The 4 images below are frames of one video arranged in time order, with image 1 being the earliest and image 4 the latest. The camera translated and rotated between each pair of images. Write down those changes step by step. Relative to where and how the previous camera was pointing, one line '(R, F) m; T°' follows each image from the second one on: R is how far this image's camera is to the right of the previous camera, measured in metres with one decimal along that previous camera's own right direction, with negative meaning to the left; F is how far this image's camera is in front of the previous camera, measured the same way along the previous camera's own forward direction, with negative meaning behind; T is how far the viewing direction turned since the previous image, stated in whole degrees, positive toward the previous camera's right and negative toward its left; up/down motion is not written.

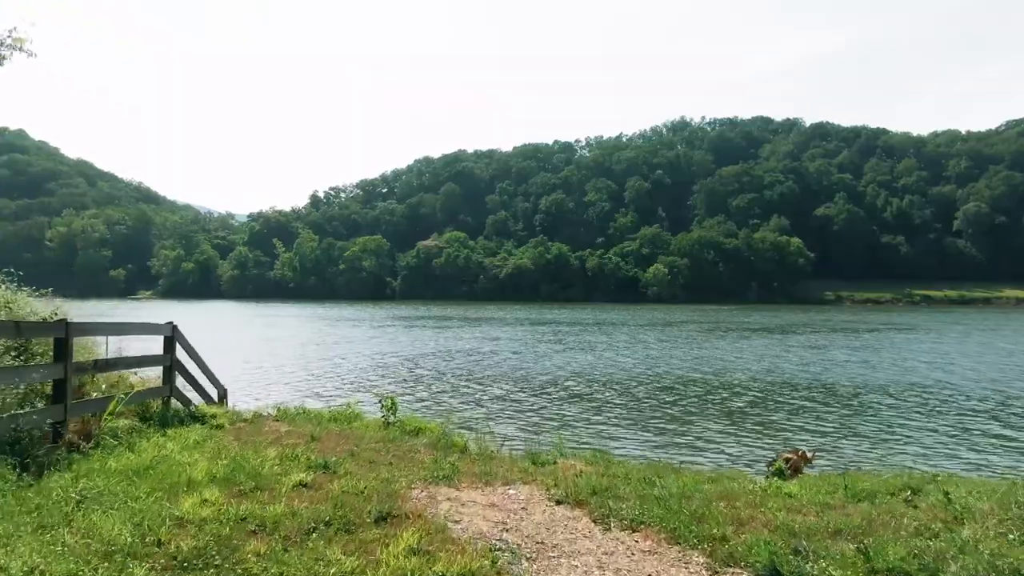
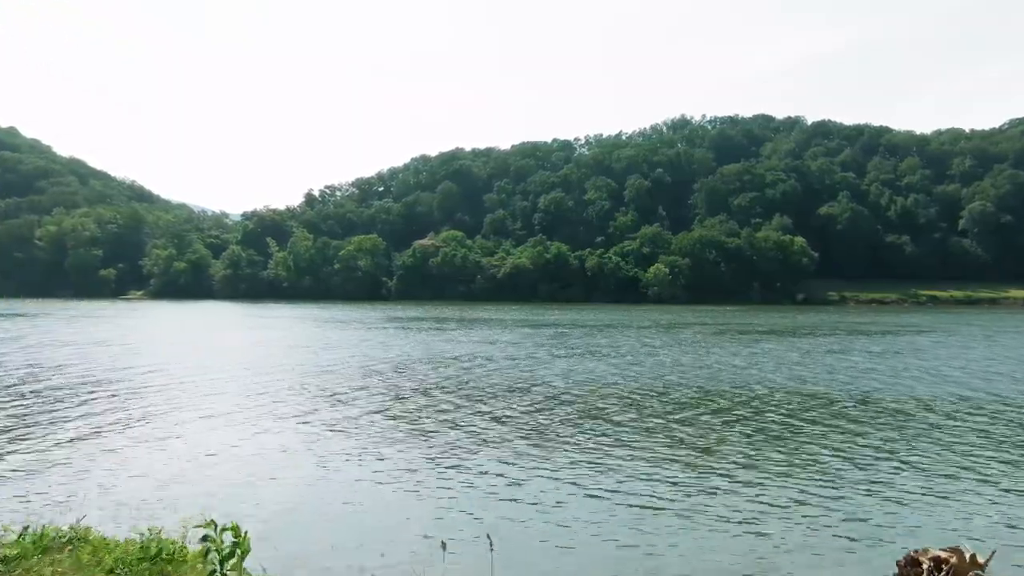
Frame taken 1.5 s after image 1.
(+0.1, +2.3) m; 0°
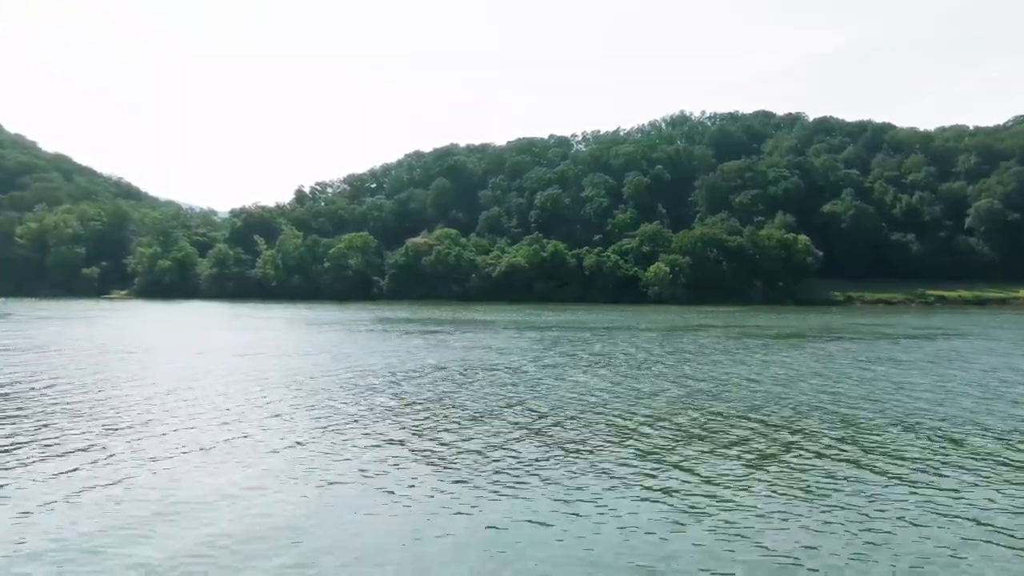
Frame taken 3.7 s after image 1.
(+0.1, +3.7) m; 0°
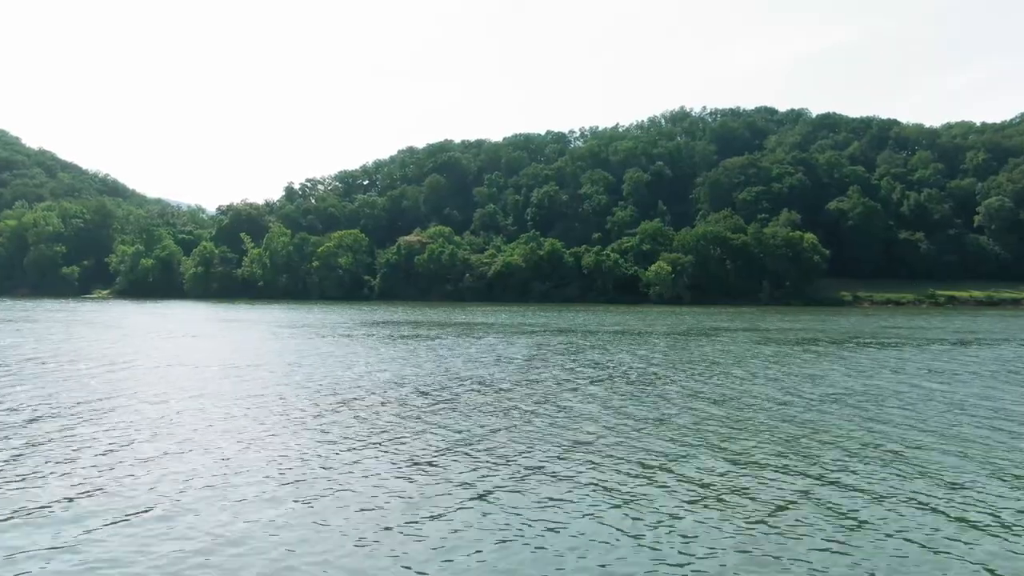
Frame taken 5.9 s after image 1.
(+0.1, +4.3) m; 0°
